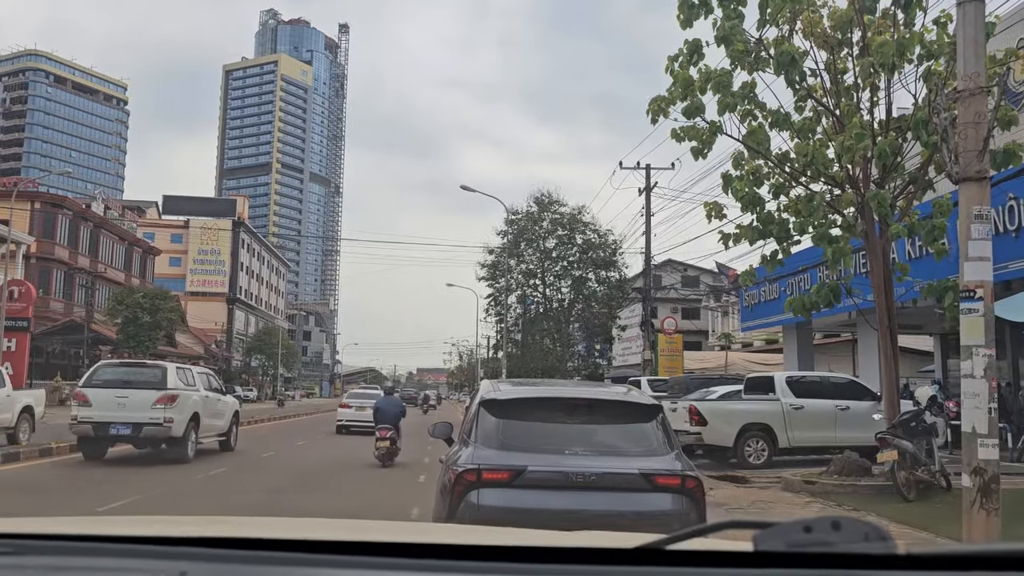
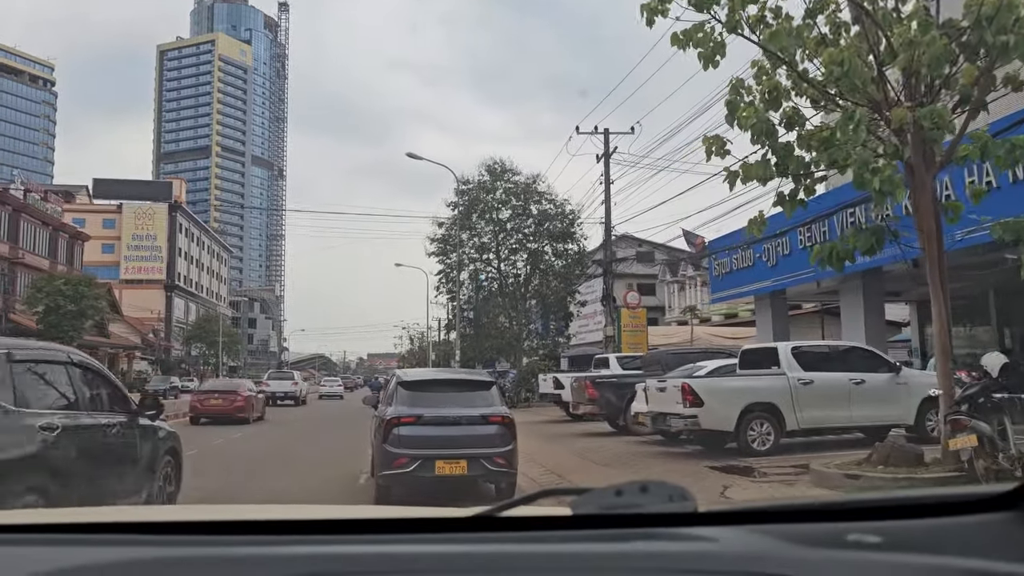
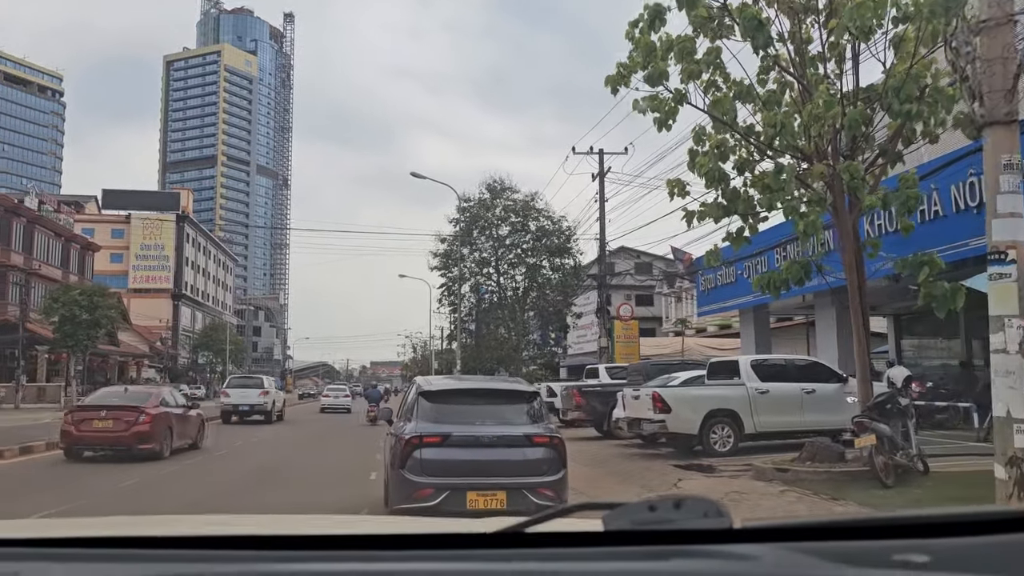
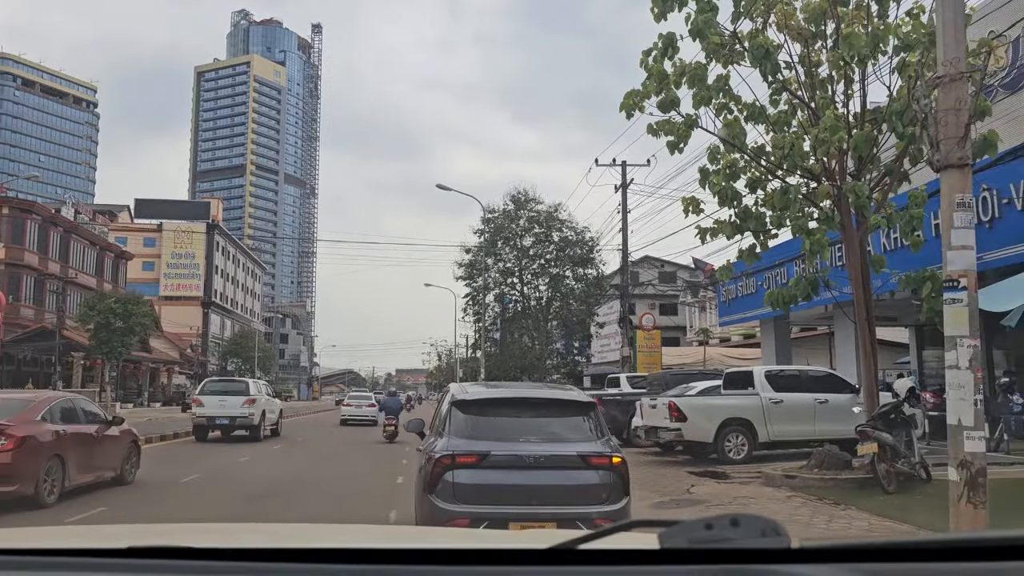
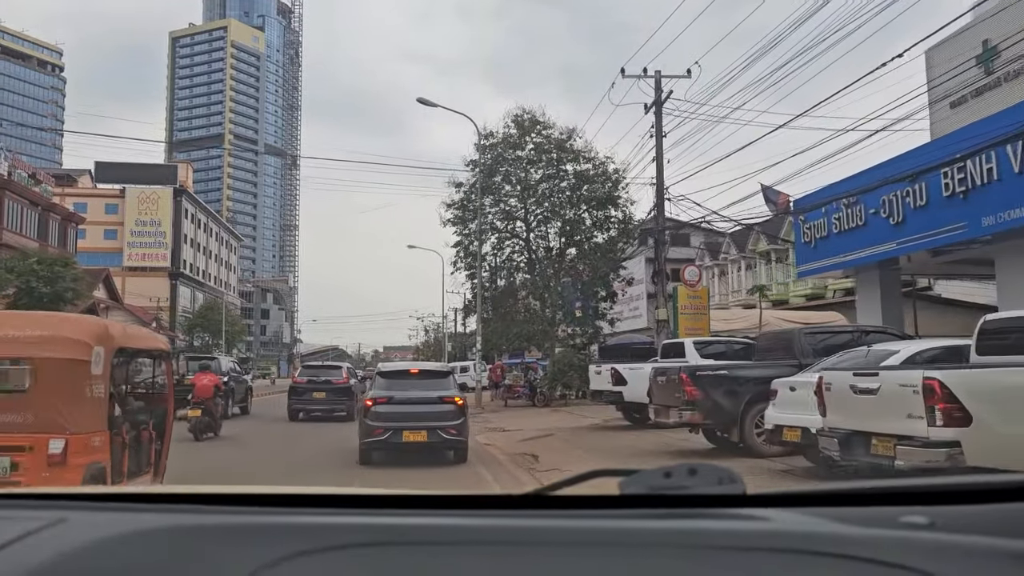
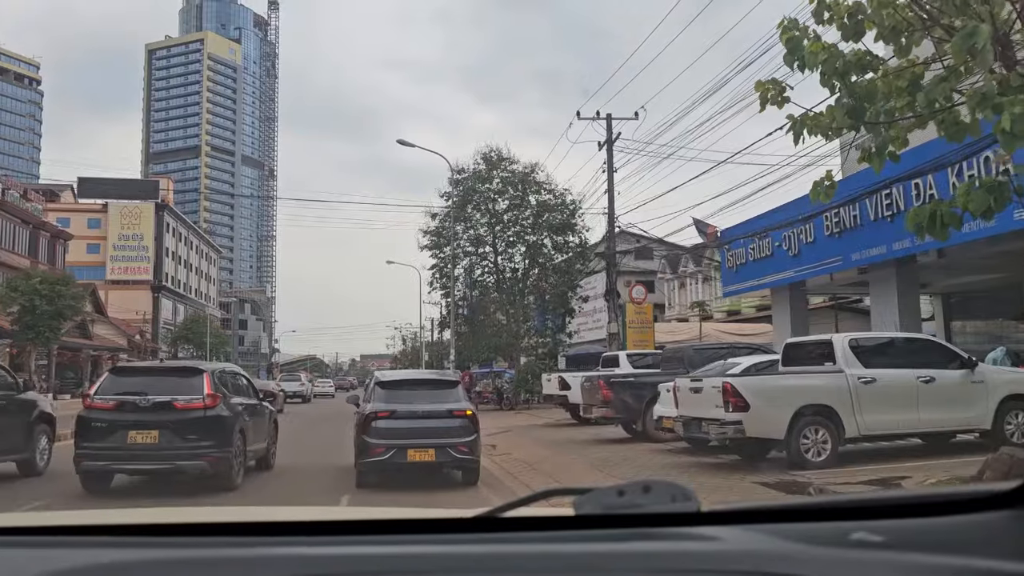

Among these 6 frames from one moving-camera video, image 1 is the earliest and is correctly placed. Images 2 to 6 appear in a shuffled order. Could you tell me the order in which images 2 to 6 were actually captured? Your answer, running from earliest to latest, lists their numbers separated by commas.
4, 3, 2, 6, 5
